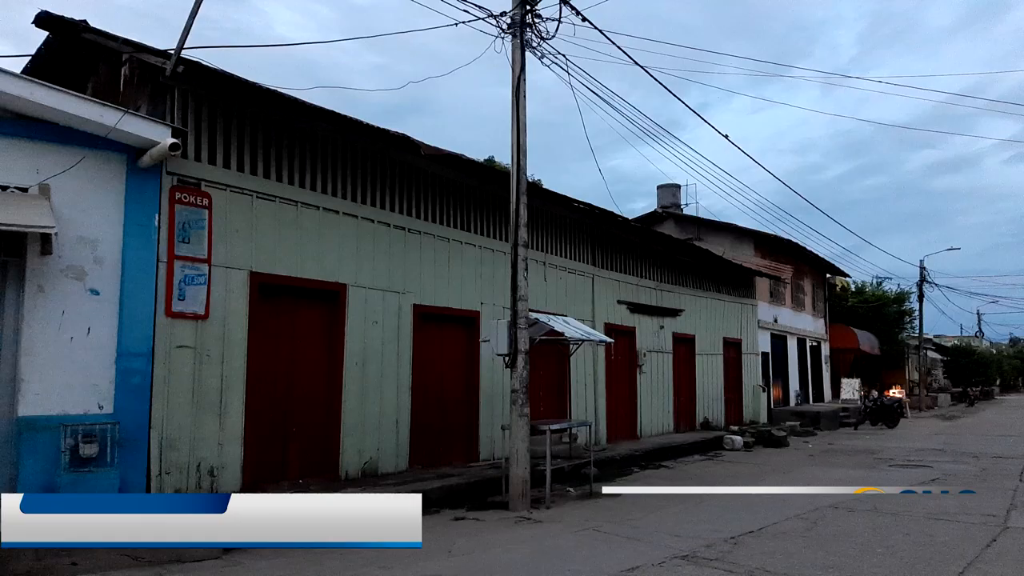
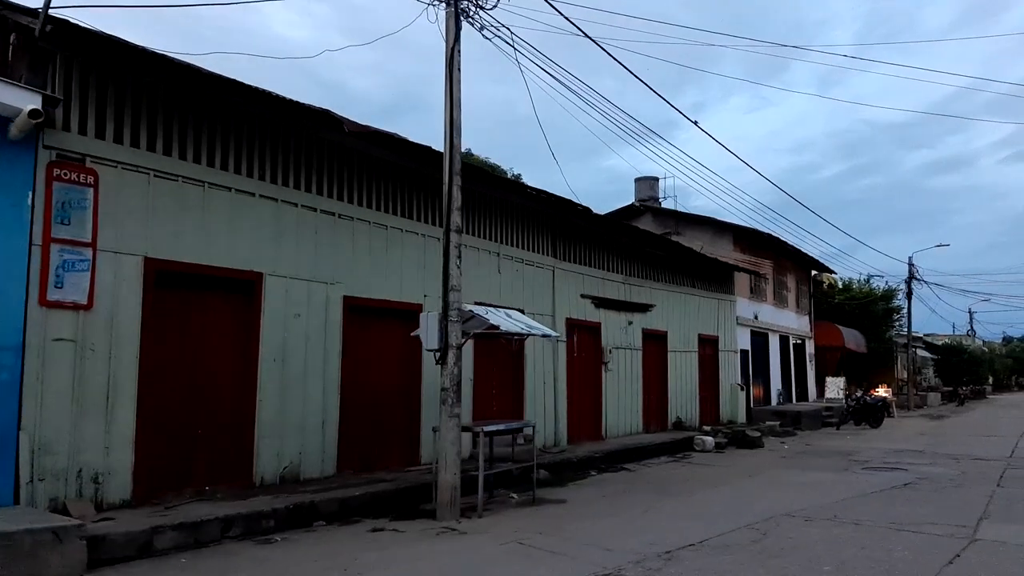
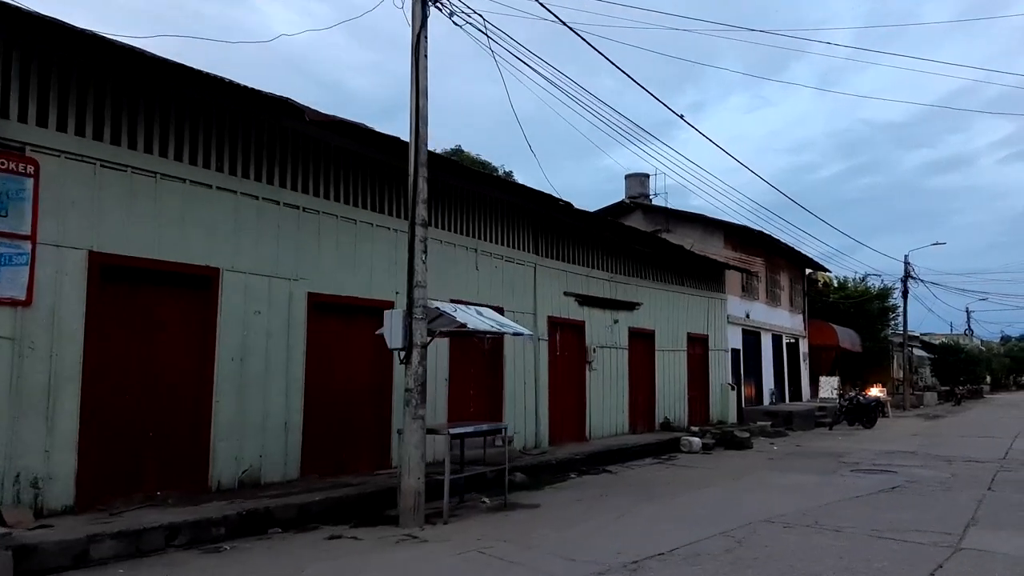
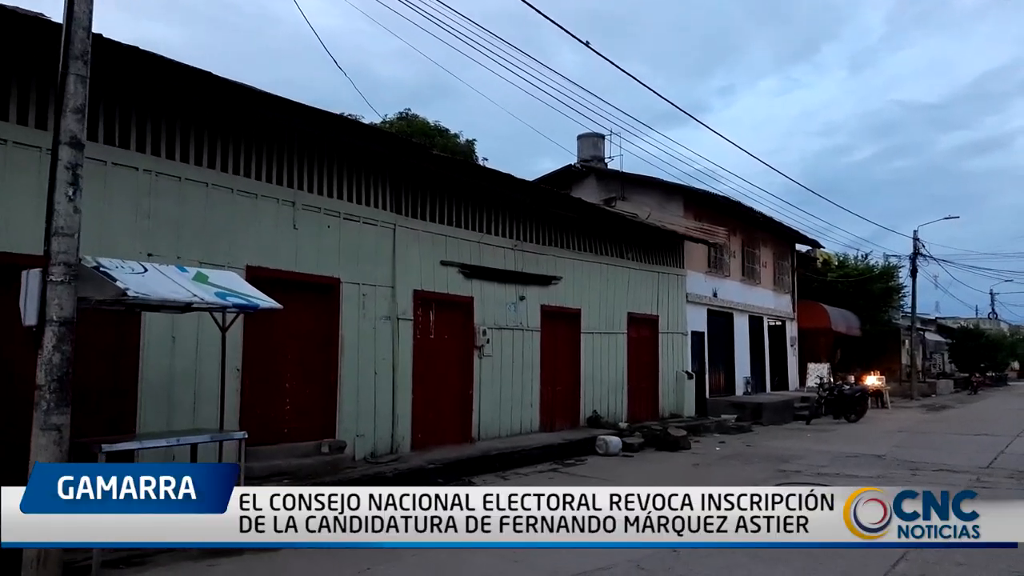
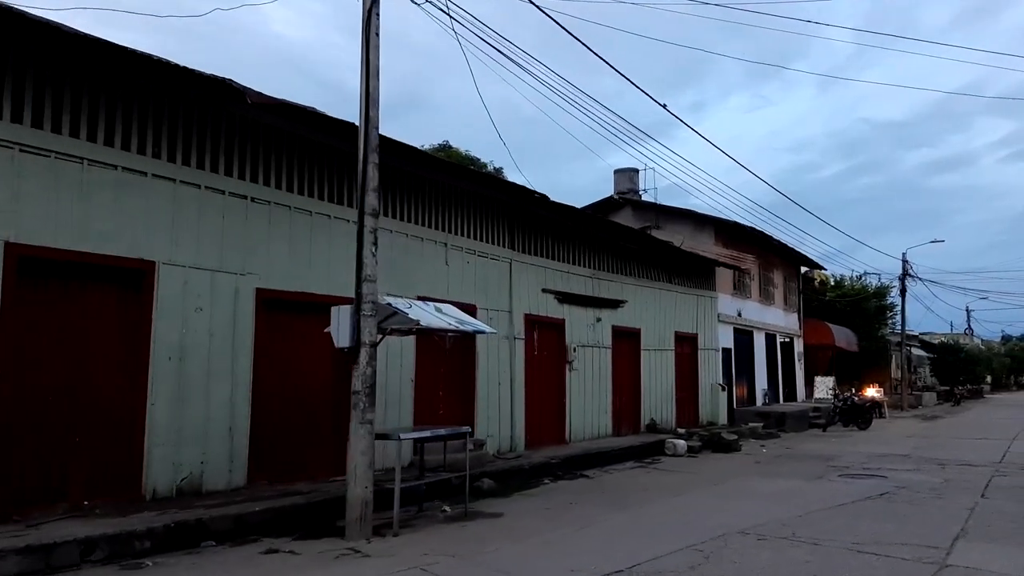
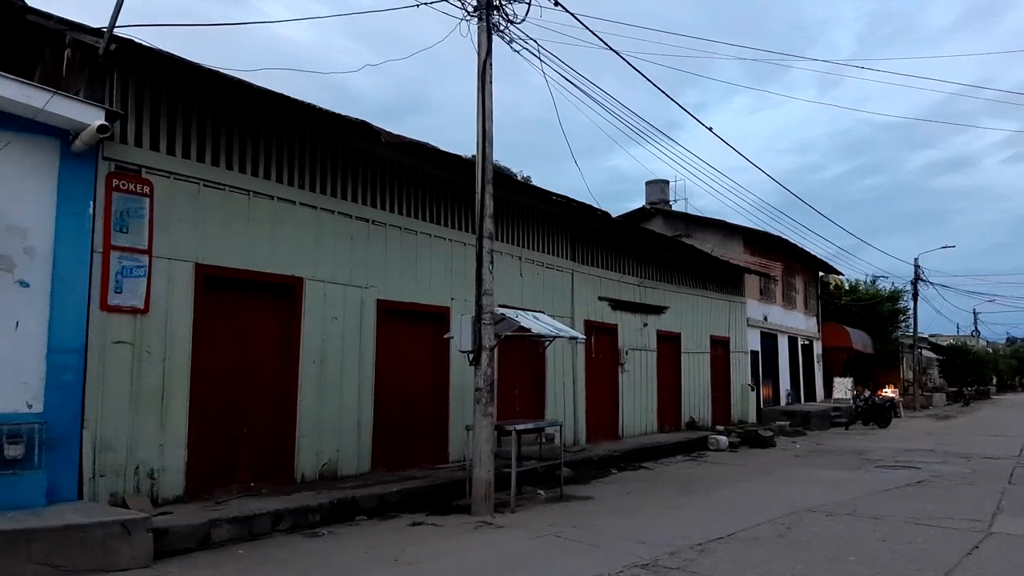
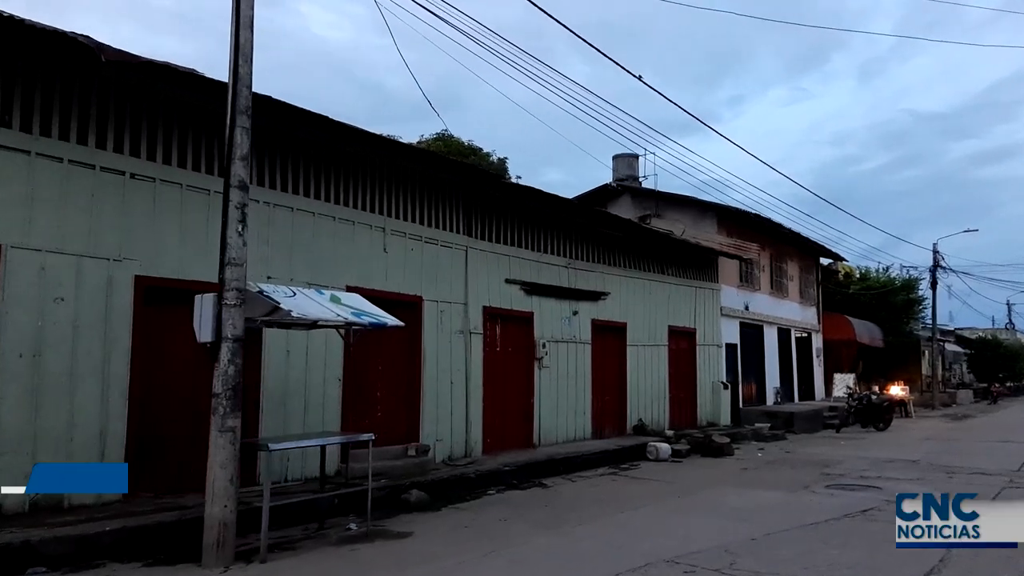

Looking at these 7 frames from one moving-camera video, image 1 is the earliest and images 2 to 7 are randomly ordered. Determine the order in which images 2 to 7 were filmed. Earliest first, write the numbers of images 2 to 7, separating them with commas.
6, 2, 3, 5, 7, 4
